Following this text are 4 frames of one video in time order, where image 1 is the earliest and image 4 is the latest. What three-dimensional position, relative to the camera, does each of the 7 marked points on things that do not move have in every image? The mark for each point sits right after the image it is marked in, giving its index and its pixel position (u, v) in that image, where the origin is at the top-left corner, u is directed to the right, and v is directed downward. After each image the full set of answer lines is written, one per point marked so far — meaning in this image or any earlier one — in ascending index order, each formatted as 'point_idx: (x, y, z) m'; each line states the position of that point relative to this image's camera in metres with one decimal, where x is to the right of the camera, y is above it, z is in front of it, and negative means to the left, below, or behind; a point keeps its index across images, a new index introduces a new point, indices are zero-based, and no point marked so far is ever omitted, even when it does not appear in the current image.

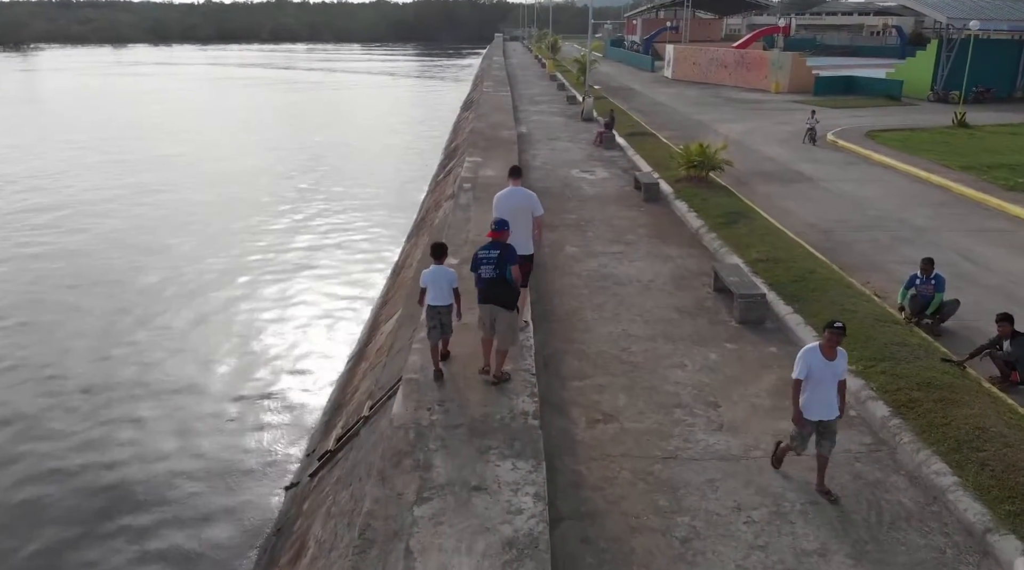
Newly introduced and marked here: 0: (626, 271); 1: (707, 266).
0: (+1.5, +0.2, +11.1) m
1: (+2.7, +0.2, +11.2) m
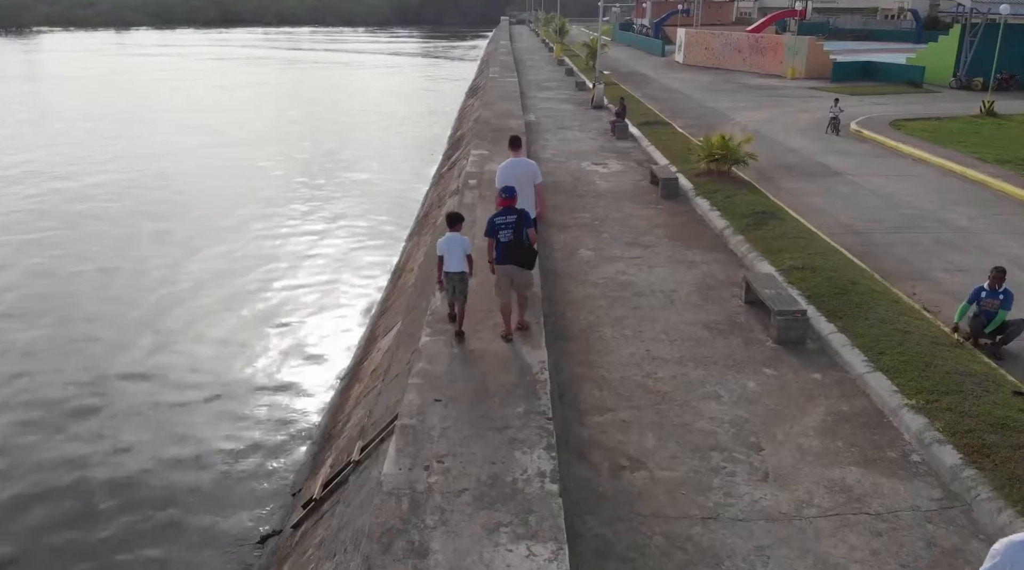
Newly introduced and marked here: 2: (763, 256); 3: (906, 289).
0: (+1.7, +0.1, +10.2) m
1: (+2.8, +0.1, +10.3) m
2: (+3.2, +0.4, +10.5) m
3: (+4.6, 0.0, +9.7) m
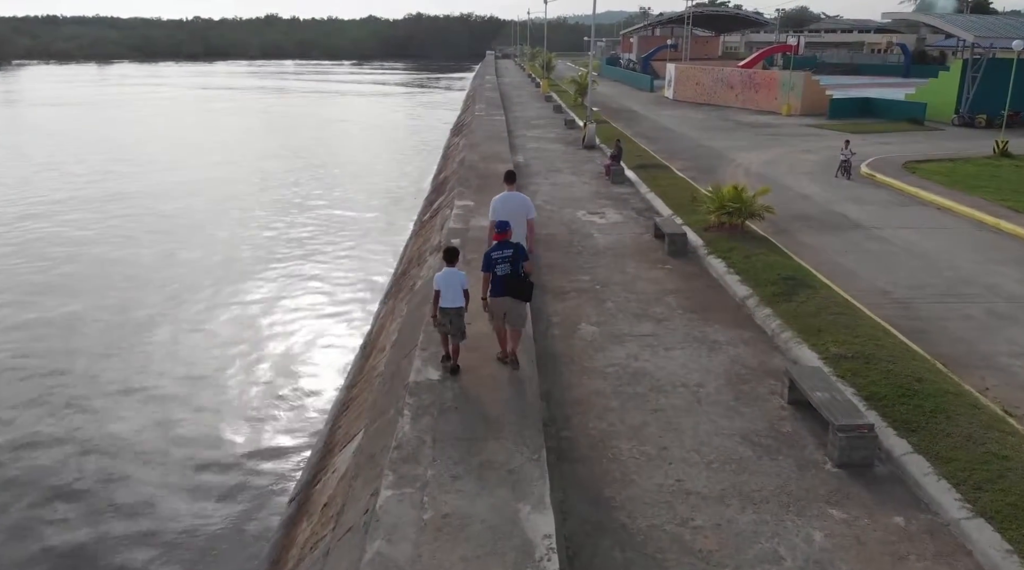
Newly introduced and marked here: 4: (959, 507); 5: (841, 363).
0: (+1.6, -0.8, +8.5) m
1: (+2.7, -0.8, +8.6) m
2: (+3.1, -0.6, +8.8) m
3: (+4.5, -0.9, +8.1) m
4: (+3.2, -1.5, +5.8) m
5: (+3.2, -0.7, +8.1) m
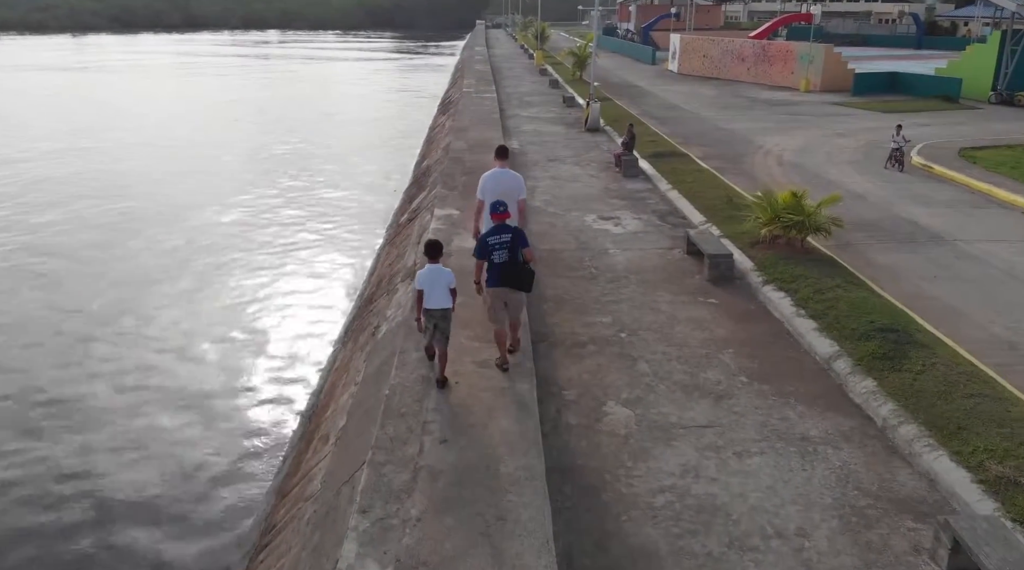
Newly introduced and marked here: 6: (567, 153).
0: (+1.6, -1.4, +5.6) m
1: (+2.7, -1.4, +5.8) m
2: (+3.1, -1.1, +6.0) m
3: (+4.5, -1.5, +5.3) m
4: (+3.2, -2.2, +3.0) m
5: (+3.2, -1.3, +5.3) m
6: (+1.2, +2.8, +17.9) m
